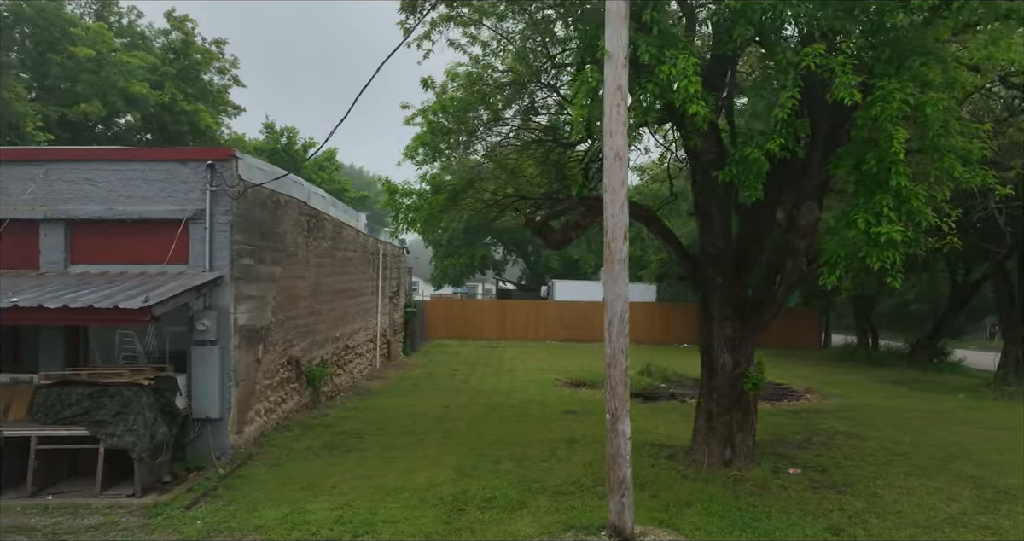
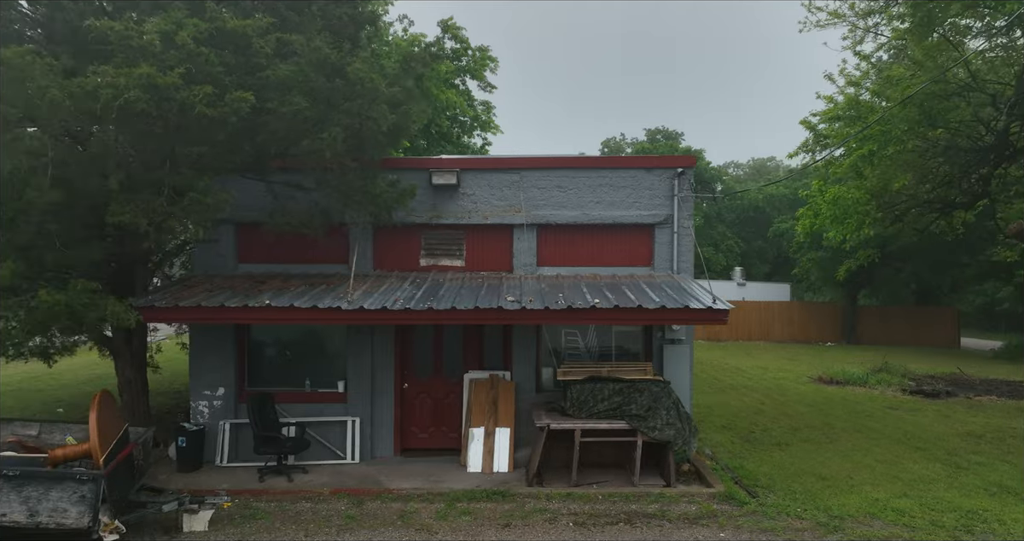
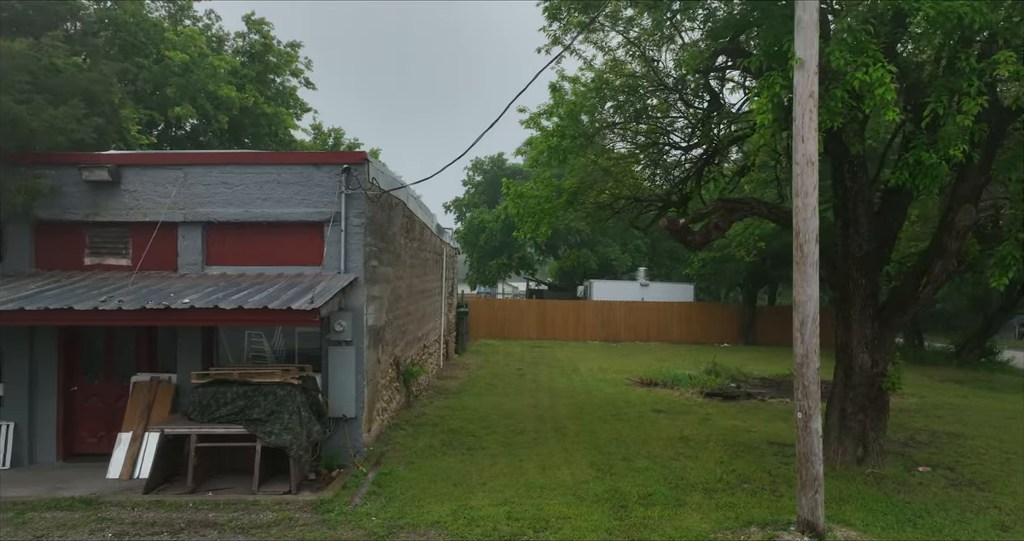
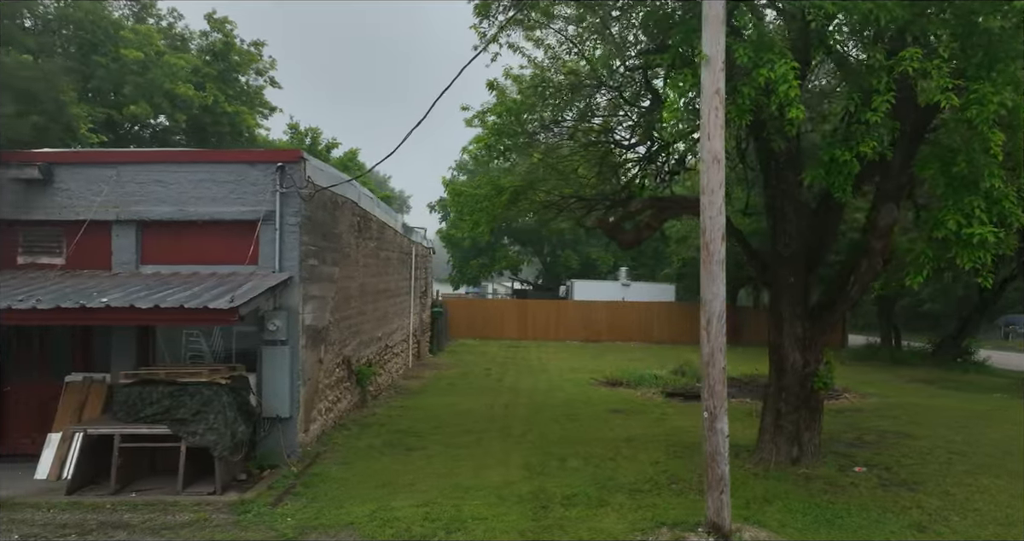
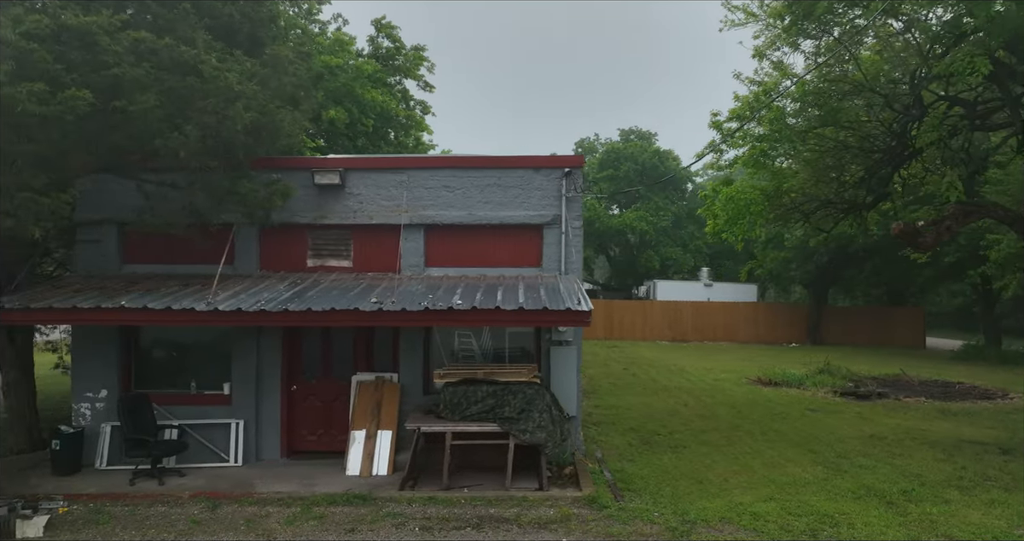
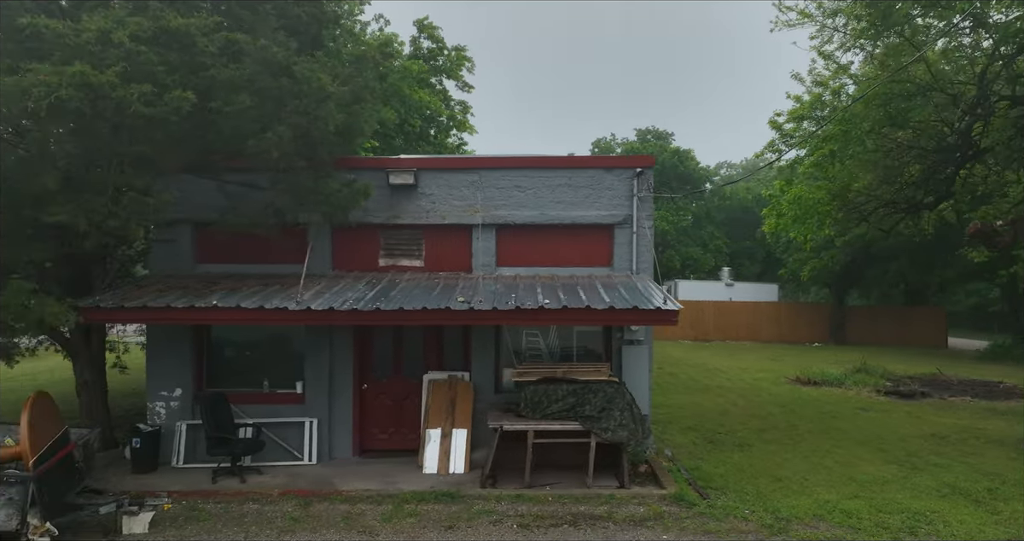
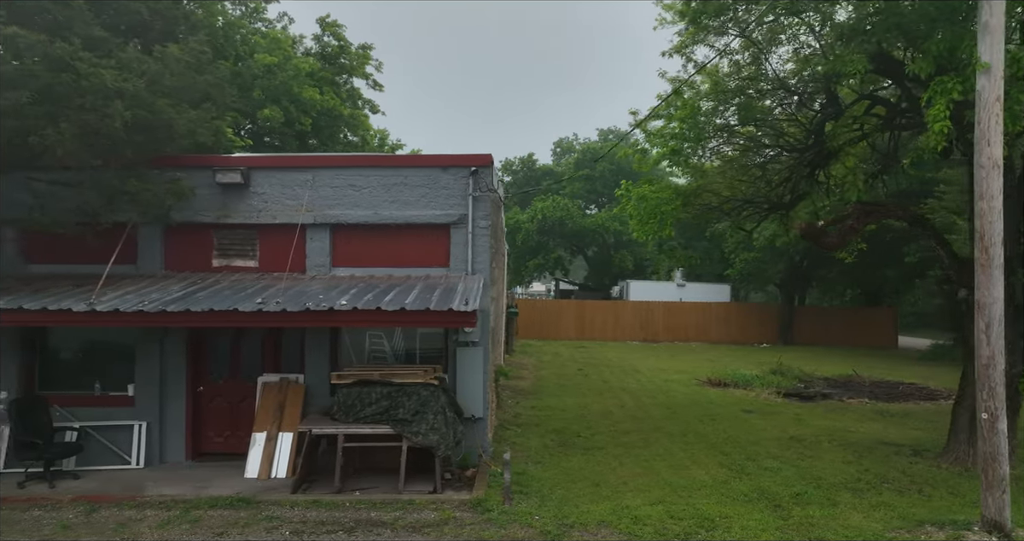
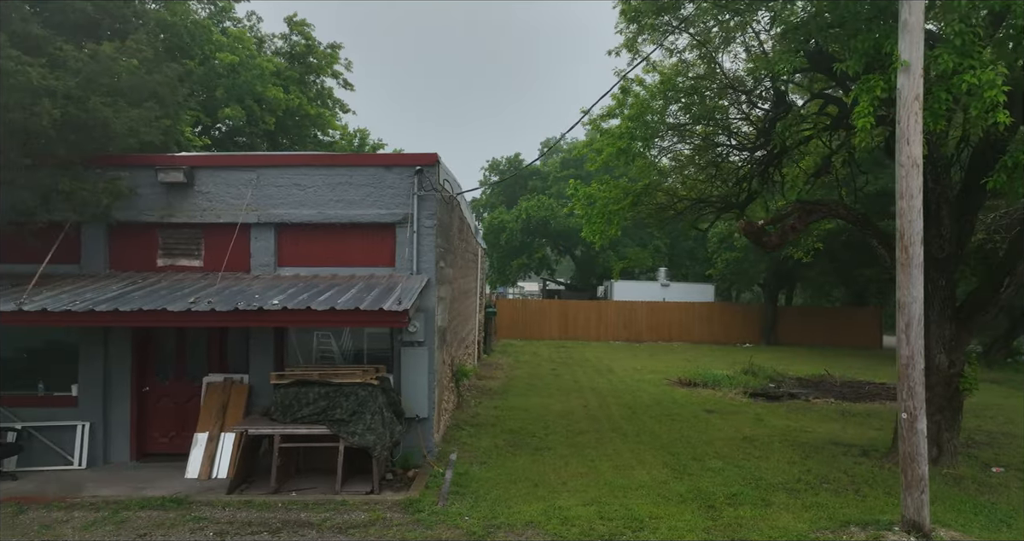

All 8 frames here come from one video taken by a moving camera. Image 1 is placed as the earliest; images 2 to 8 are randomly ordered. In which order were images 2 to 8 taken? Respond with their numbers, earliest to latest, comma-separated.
4, 3, 8, 7, 5, 6, 2
